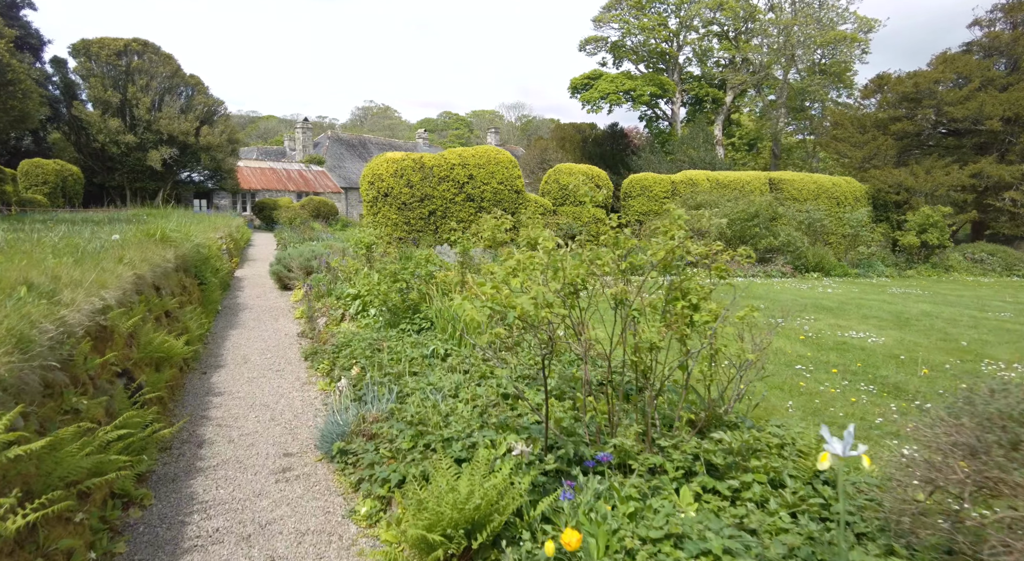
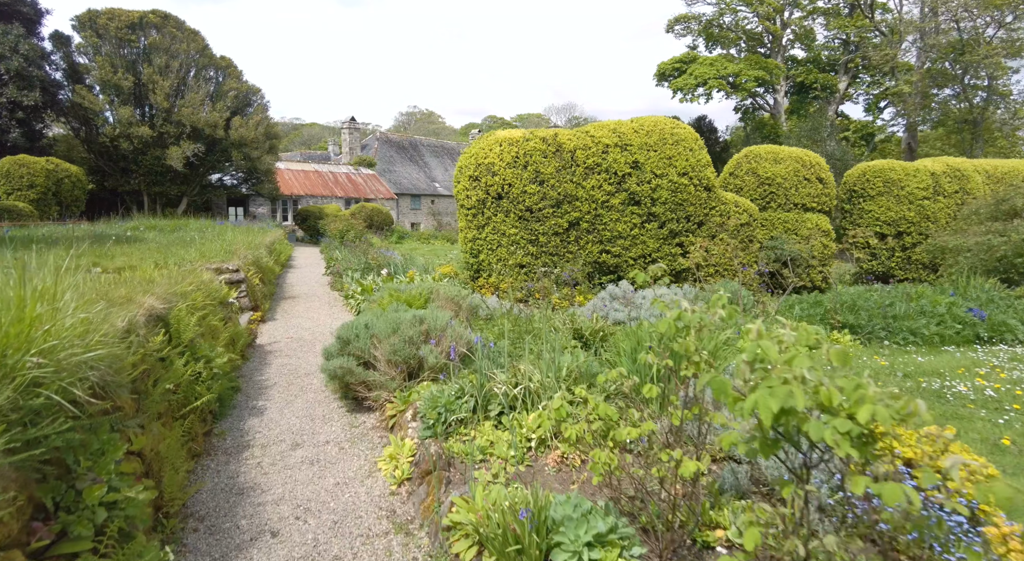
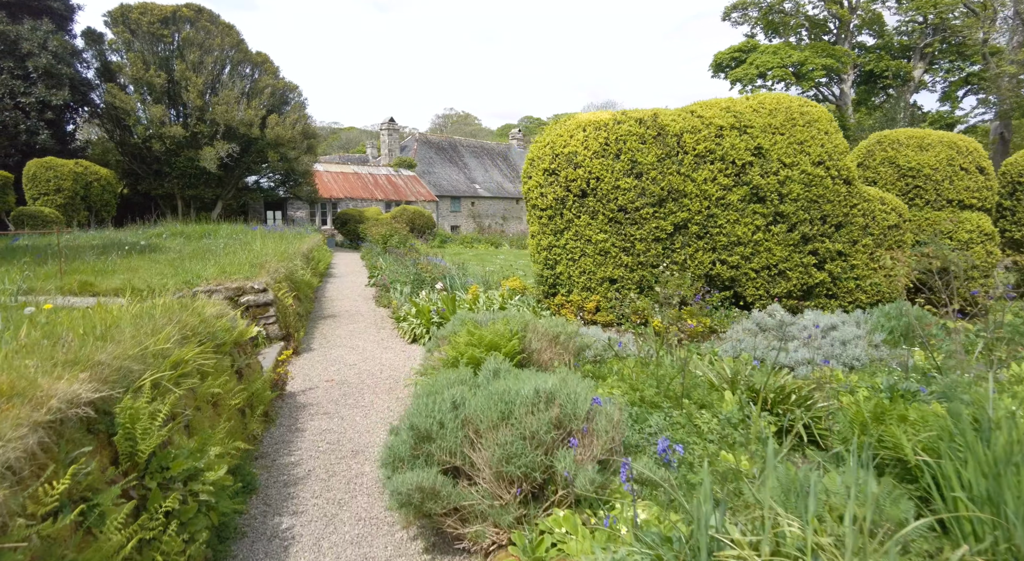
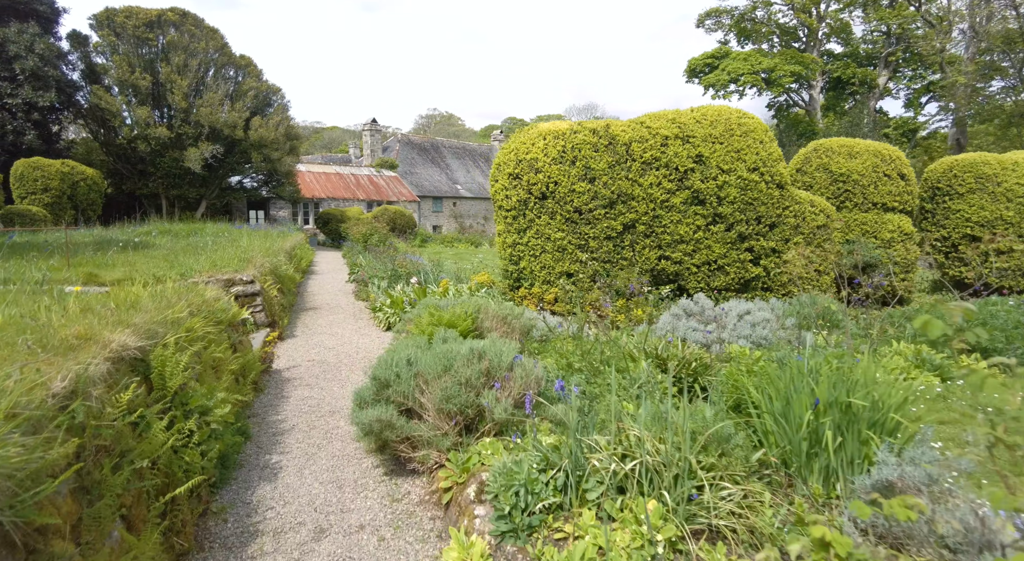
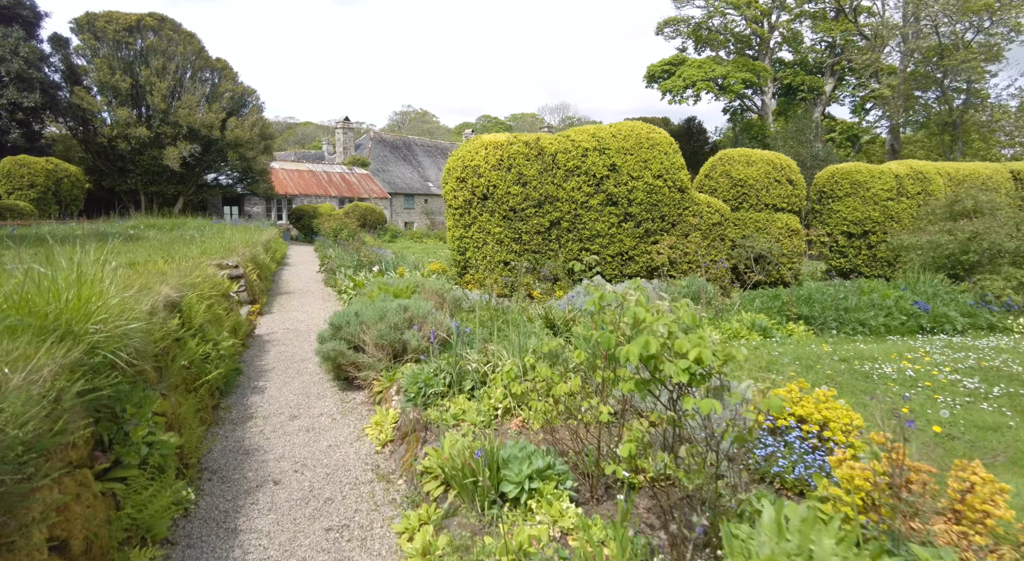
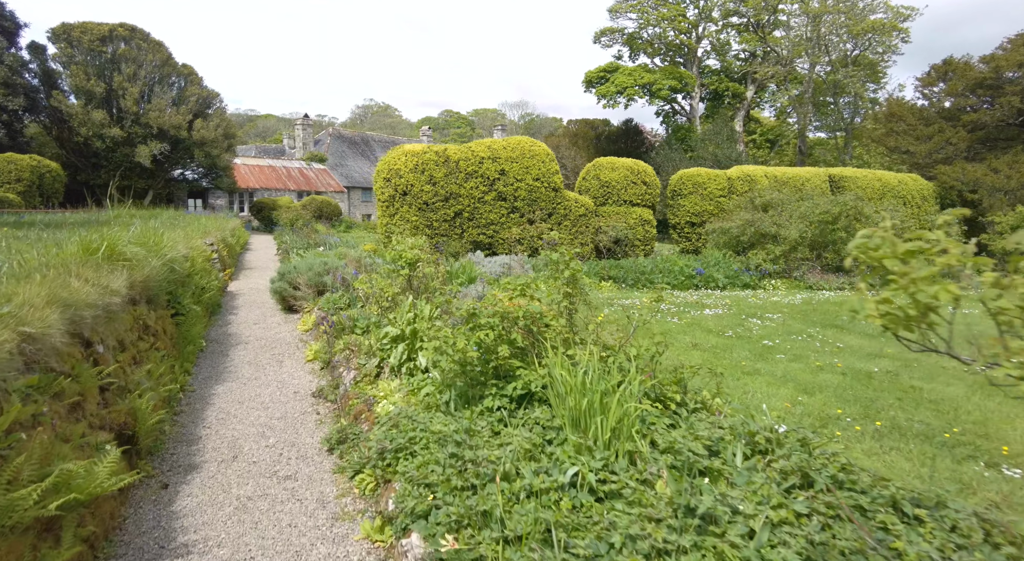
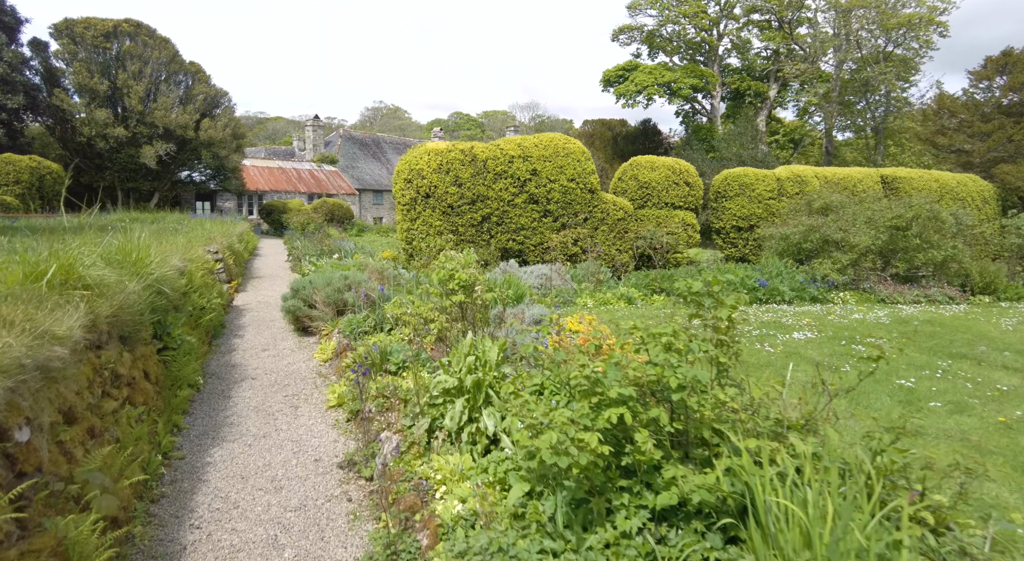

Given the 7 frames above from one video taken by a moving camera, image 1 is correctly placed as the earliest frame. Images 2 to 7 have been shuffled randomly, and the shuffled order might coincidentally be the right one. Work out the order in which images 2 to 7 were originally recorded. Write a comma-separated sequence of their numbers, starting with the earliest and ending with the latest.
6, 7, 5, 2, 4, 3
